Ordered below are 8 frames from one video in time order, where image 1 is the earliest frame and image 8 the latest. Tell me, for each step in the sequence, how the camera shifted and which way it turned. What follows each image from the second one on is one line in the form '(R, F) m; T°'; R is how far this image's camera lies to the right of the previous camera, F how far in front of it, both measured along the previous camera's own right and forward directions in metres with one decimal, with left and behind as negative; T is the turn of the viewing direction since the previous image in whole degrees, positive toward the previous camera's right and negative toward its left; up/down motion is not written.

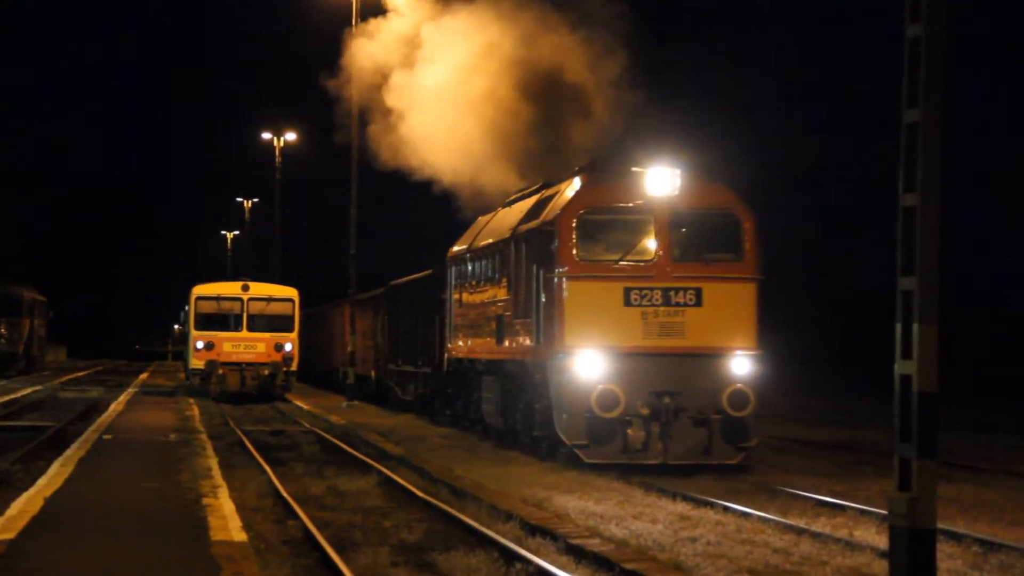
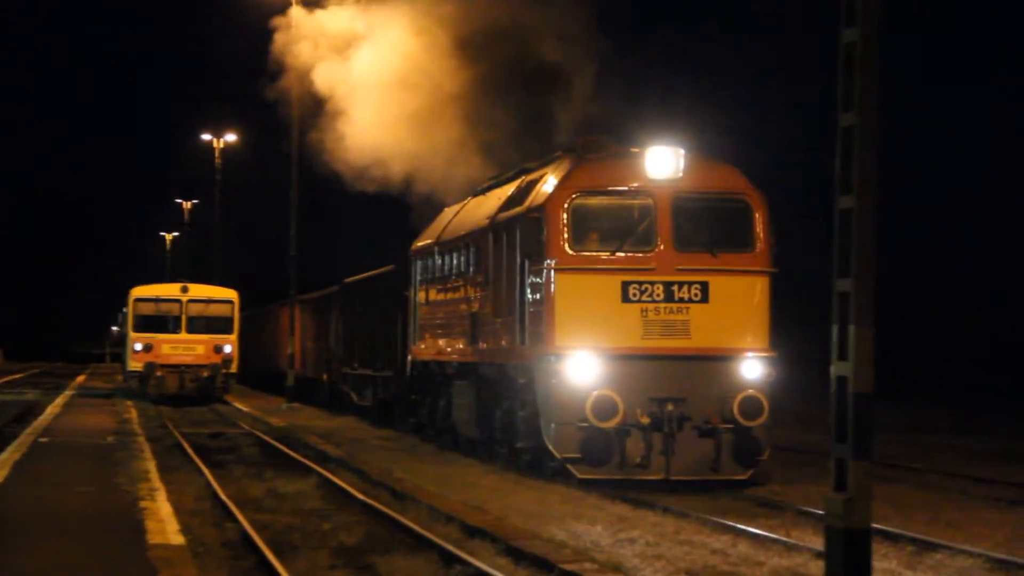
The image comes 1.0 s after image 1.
(+0.2, 0.0) m; +1°
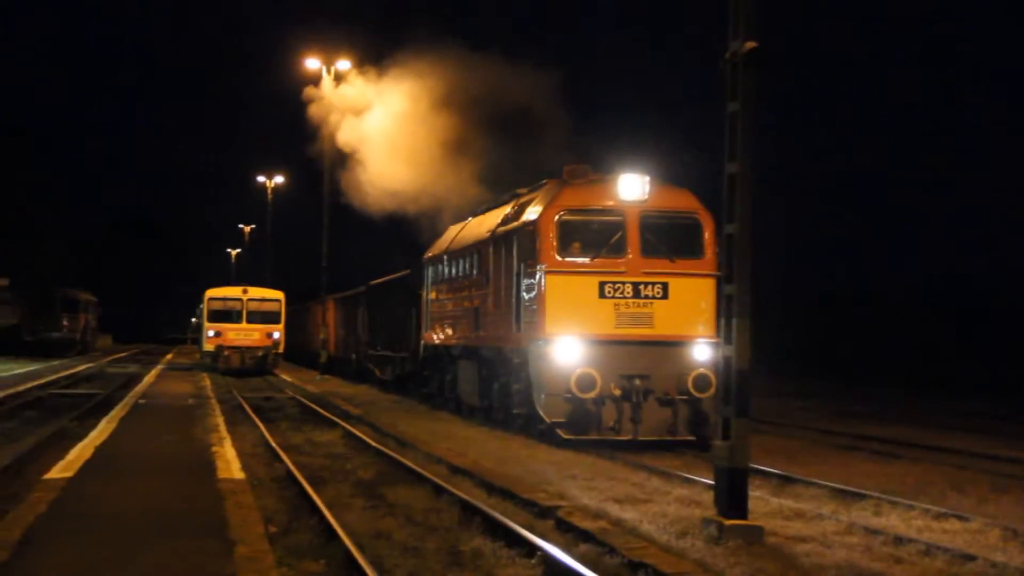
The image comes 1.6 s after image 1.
(+0.3, -1.4) m; -1°
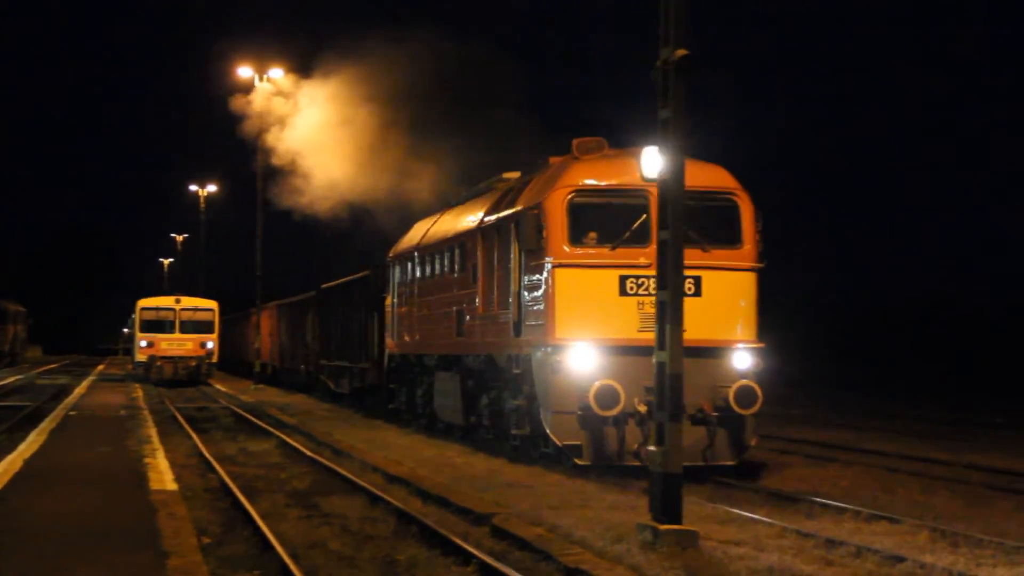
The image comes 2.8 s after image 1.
(+0.3, 0.0) m; +1°
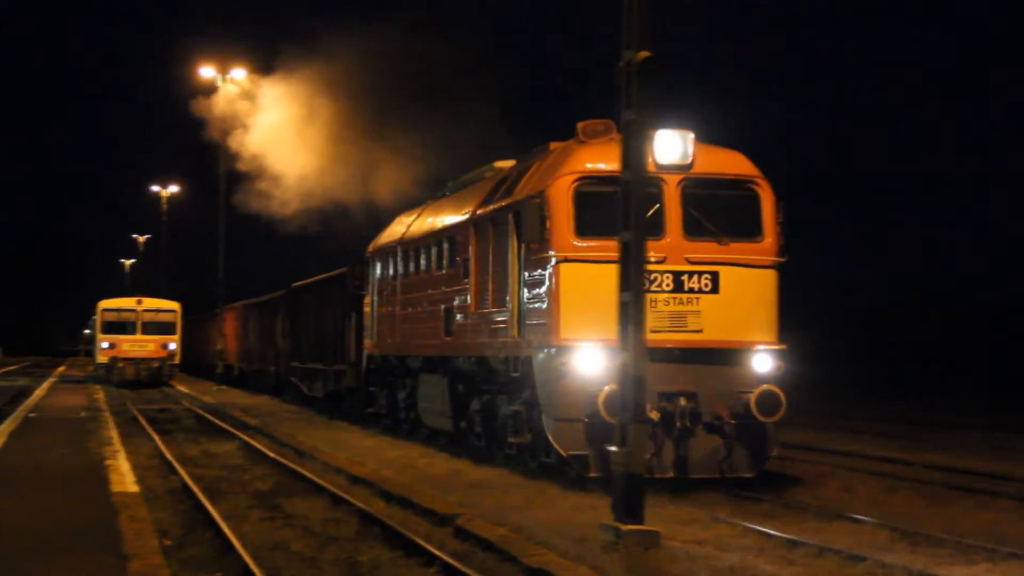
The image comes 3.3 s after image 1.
(+0.2, 0.0) m; 0°
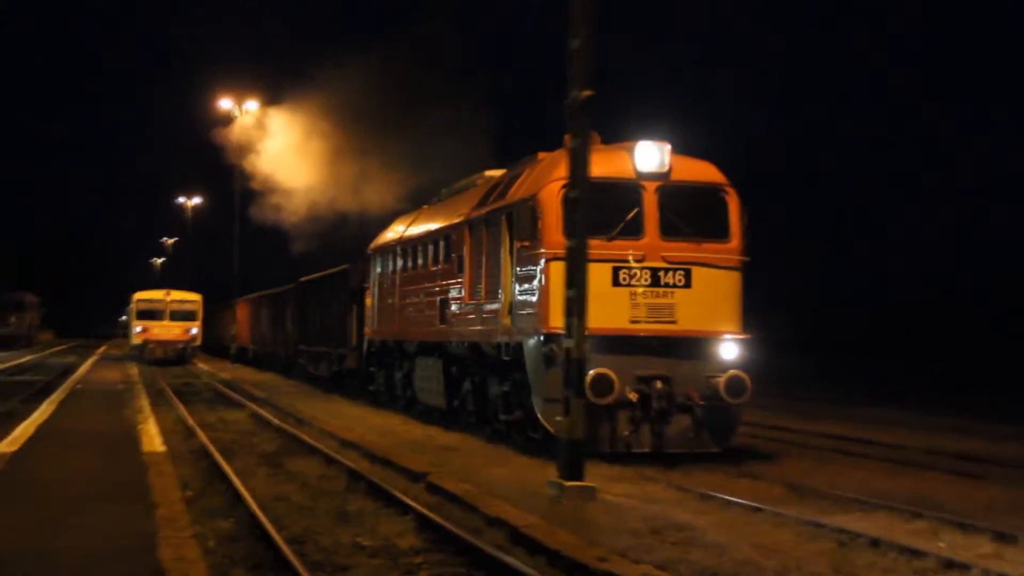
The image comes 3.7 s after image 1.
(+0.3, -1.1) m; -1°
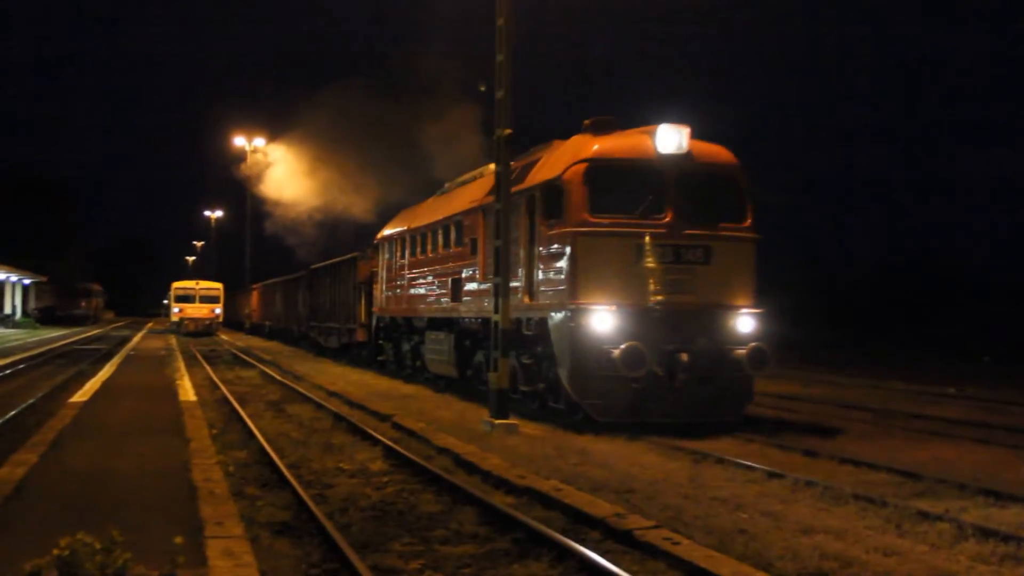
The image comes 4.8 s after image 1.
(+0.9, -2.0) m; -3°
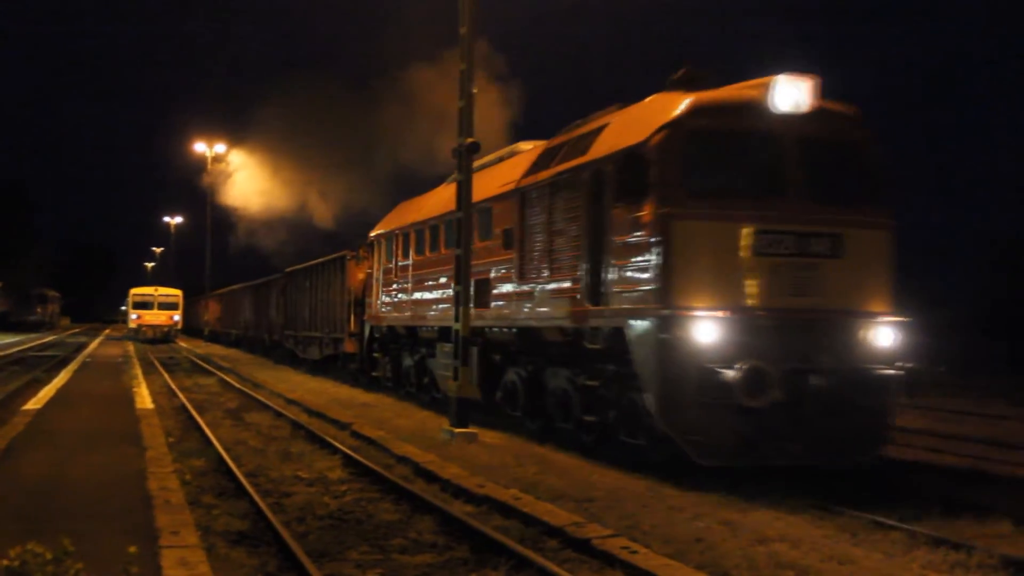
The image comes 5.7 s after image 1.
(+0.1, 0.0) m; +1°
